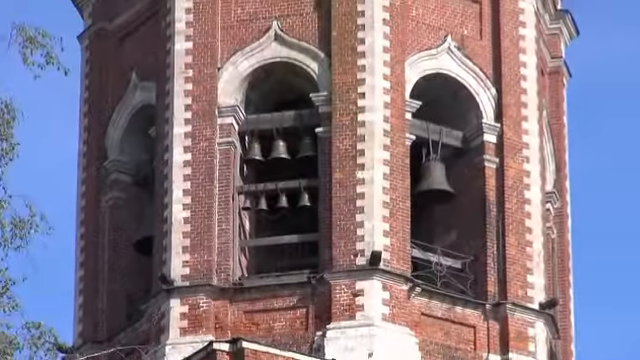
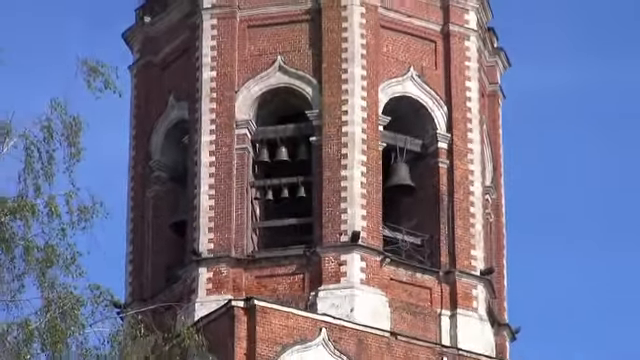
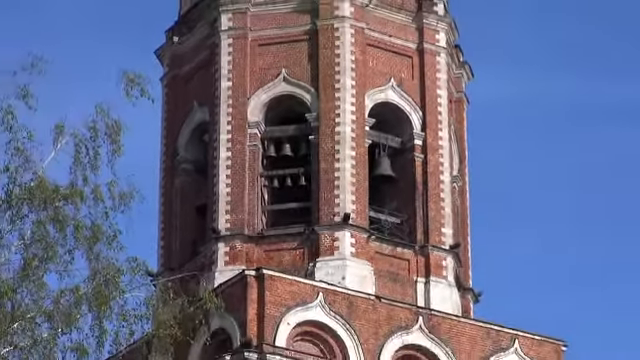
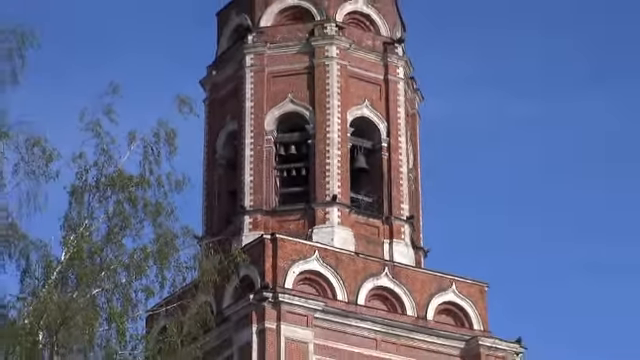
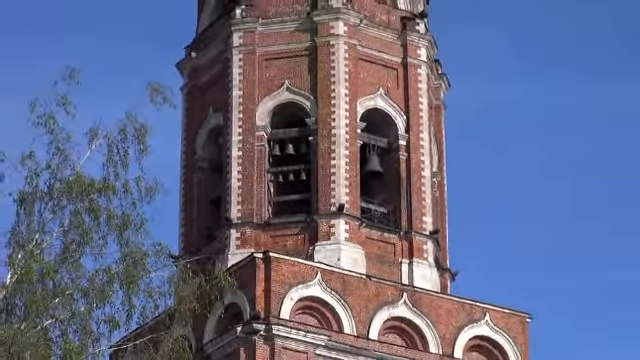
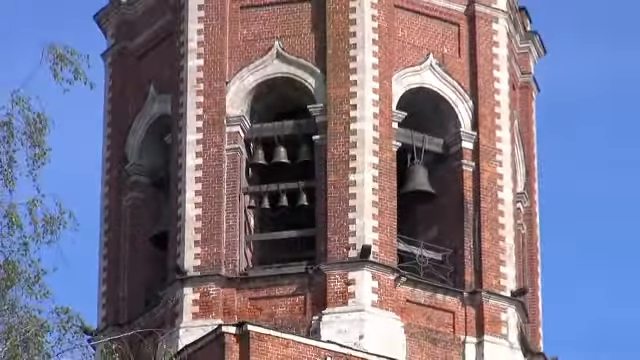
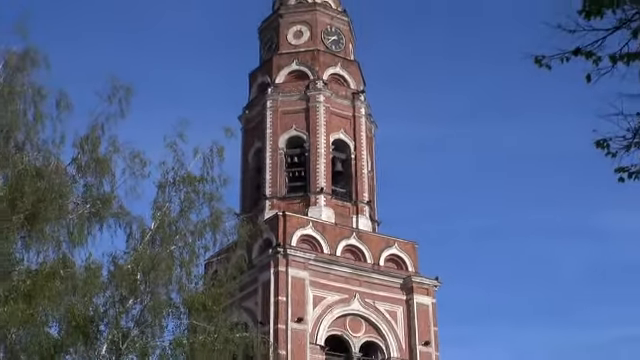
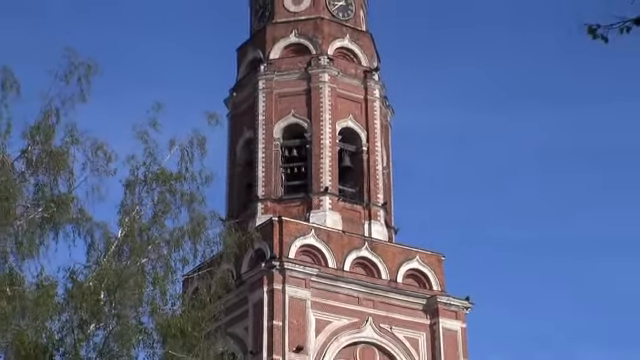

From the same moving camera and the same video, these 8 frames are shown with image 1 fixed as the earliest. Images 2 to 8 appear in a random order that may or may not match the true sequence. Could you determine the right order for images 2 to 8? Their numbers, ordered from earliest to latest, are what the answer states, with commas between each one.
6, 2, 3, 5, 4, 8, 7
